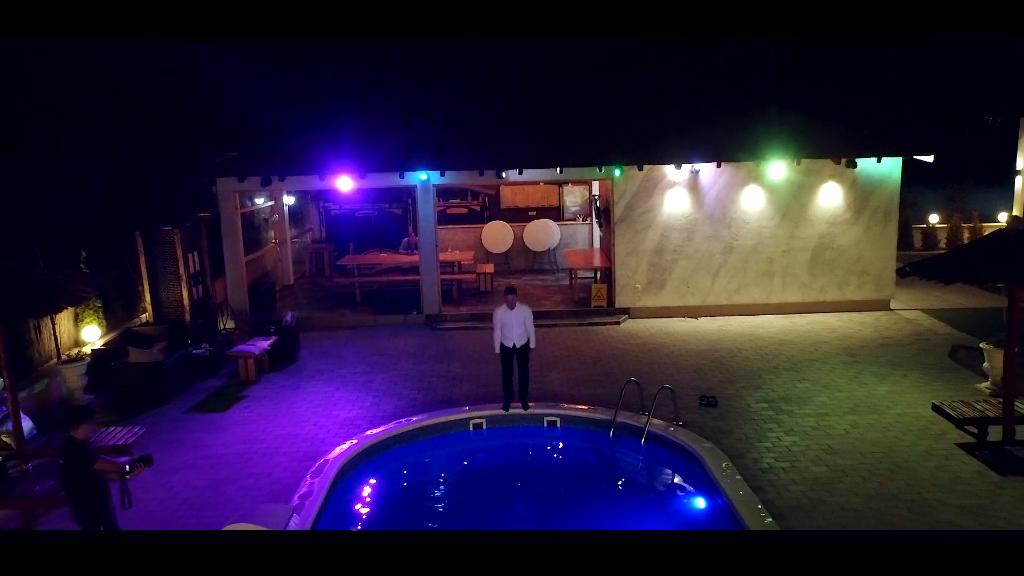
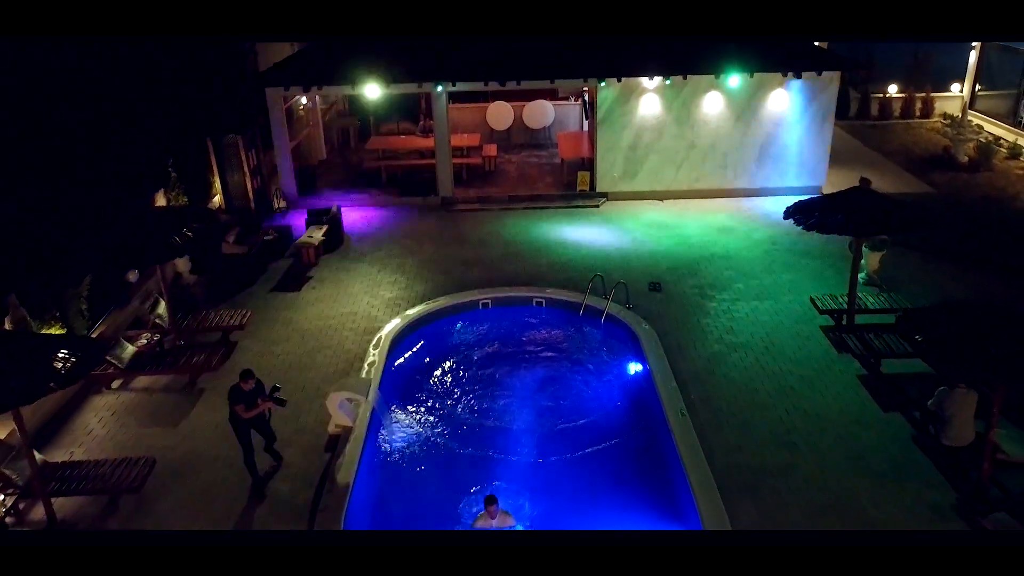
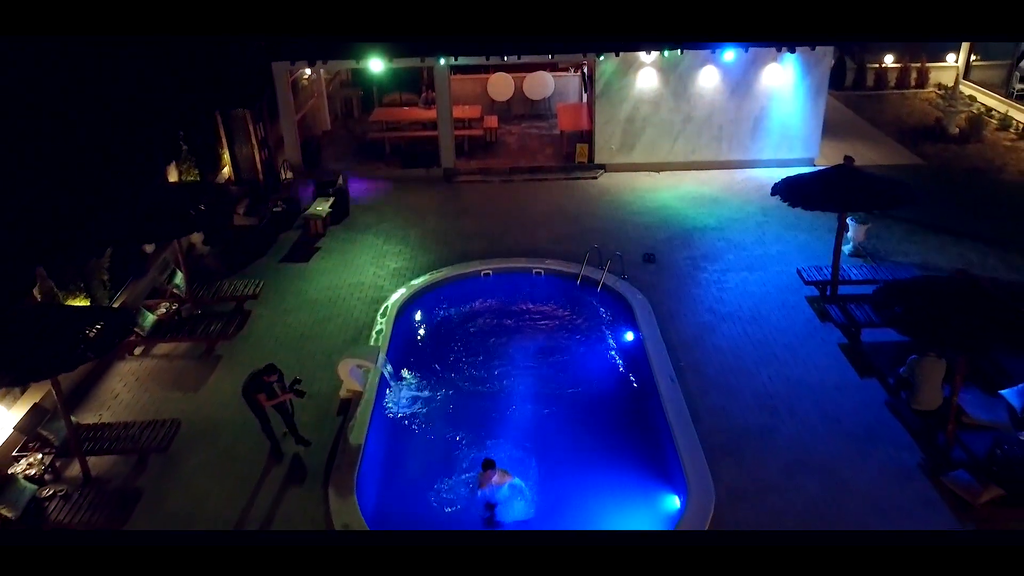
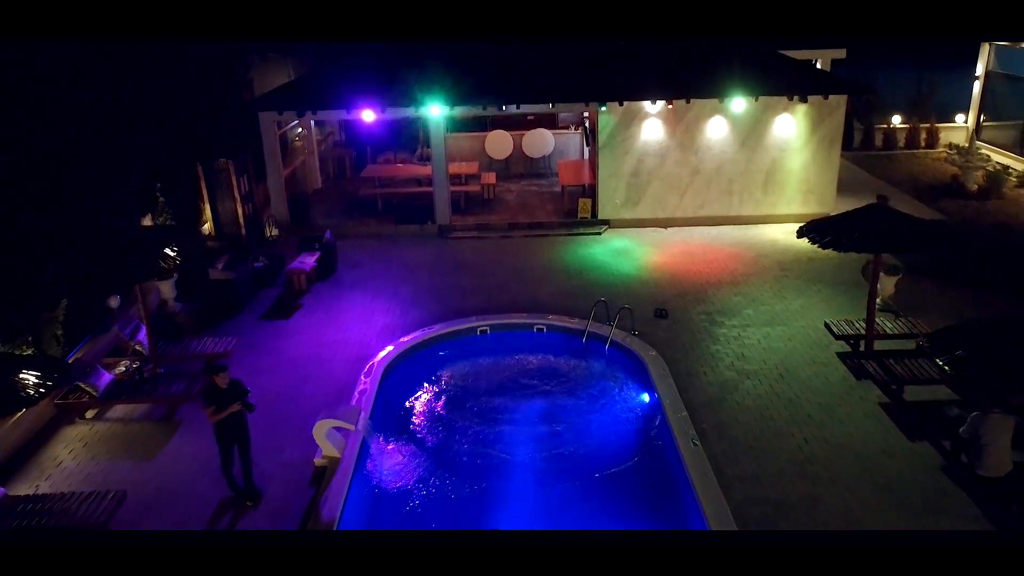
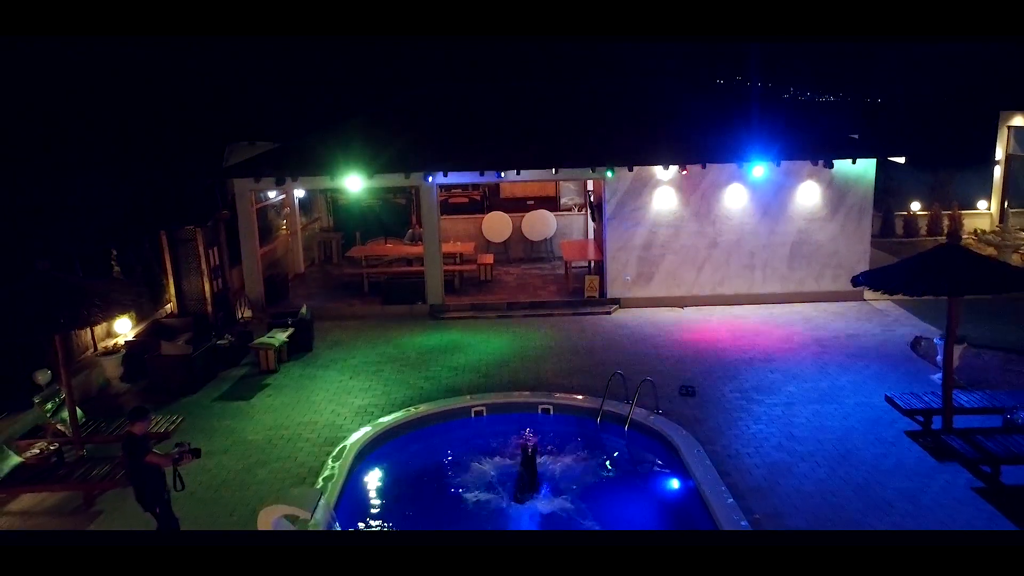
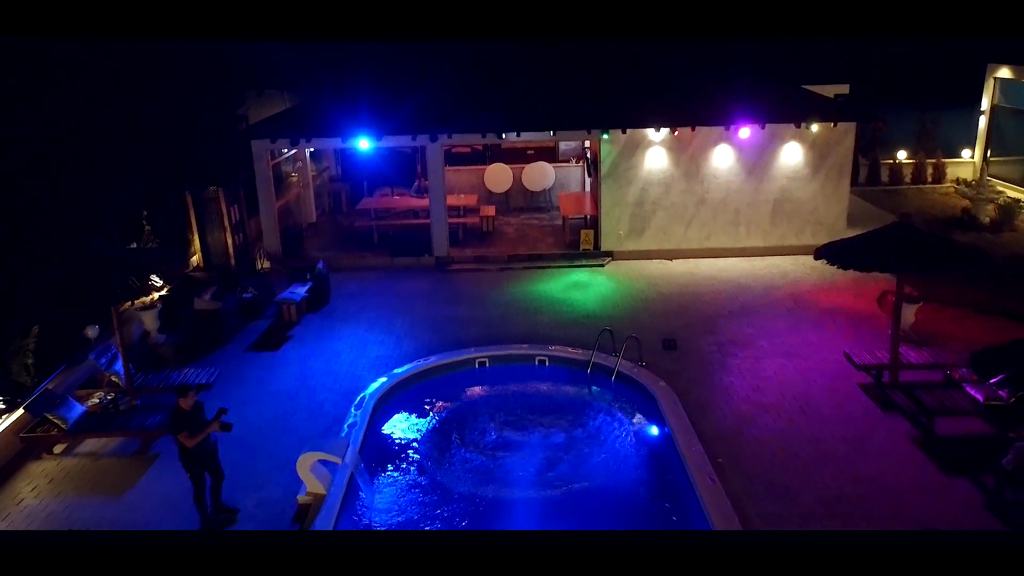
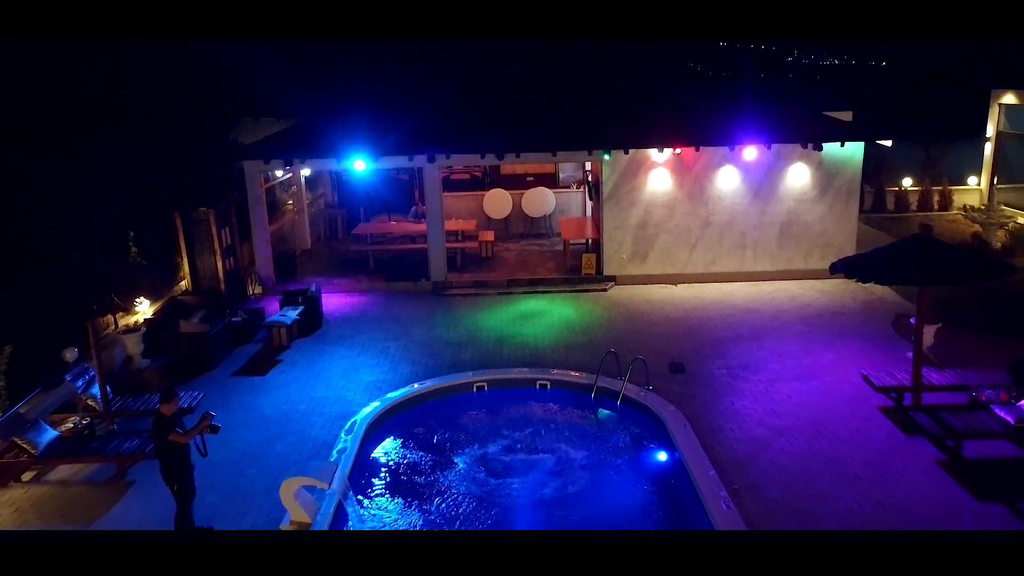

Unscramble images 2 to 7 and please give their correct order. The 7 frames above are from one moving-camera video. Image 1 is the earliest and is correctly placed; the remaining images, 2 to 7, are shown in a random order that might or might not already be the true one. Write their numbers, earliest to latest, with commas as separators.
5, 7, 6, 4, 2, 3
